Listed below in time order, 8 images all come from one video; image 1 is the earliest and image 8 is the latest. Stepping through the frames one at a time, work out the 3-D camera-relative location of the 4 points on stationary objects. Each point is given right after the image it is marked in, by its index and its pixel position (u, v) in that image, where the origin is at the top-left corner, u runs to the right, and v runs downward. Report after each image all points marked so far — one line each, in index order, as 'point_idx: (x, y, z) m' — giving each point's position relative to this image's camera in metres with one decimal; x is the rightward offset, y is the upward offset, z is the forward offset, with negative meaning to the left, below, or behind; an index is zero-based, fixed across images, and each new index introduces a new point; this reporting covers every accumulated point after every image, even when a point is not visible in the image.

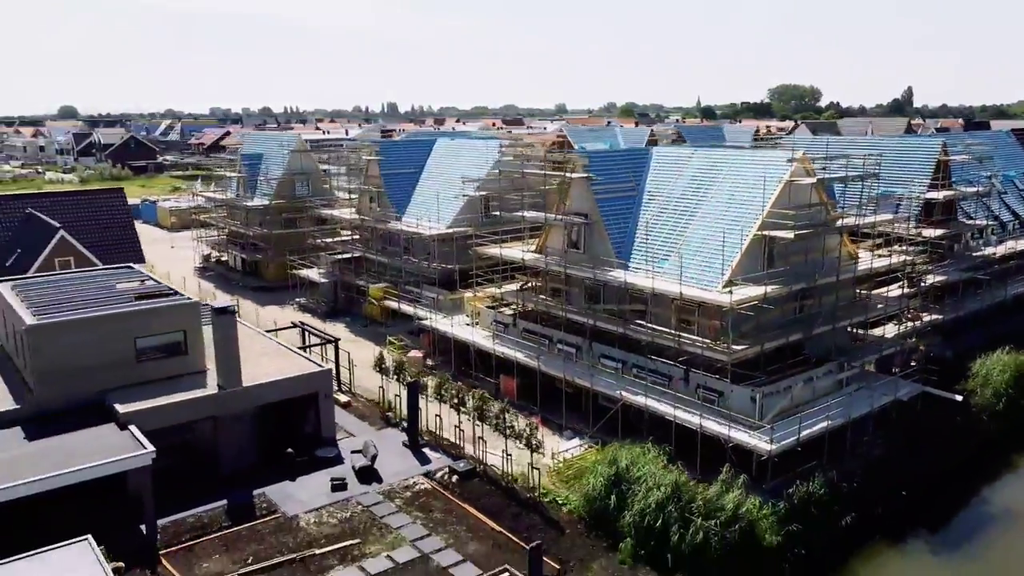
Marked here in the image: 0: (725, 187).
0: (+5.3, +2.6, +19.4) m
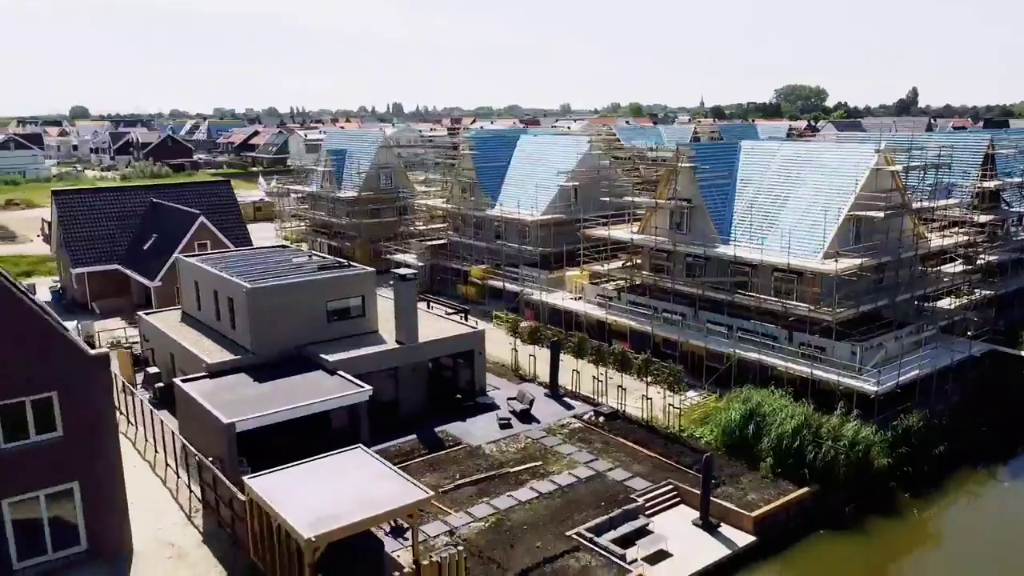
0: (+8.7, +3.4, +22.4) m
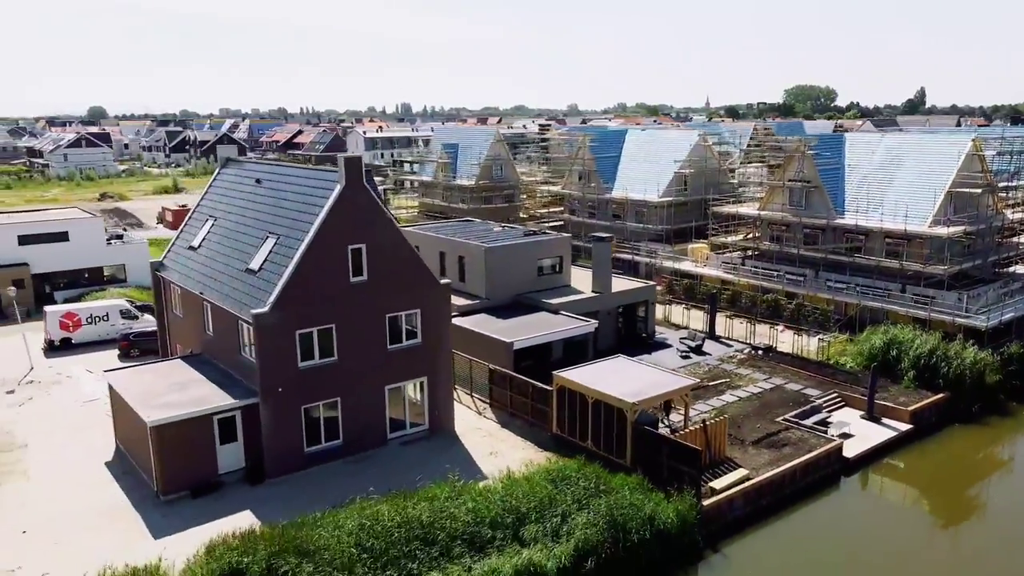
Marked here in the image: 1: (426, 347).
0: (+14.2, +4.6, +27.3) m
1: (-2.0, -1.4, +18.3) m
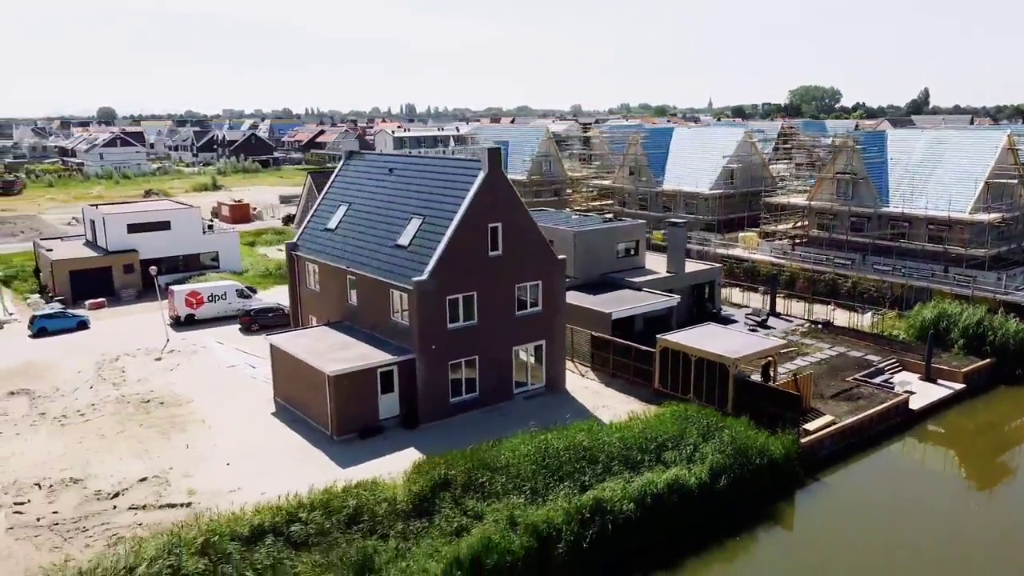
0: (+17.2, +5.3, +30.0) m
1: (+0.9, -0.7, +21.0) m
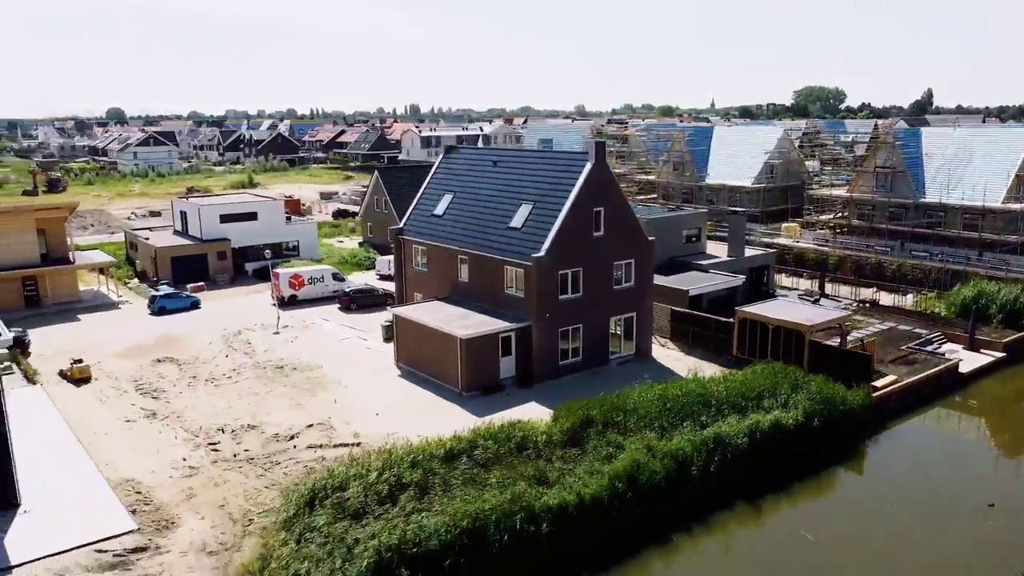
0: (+20.1, +6.0, +32.7) m
1: (+3.8, 0.0, +23.7) m
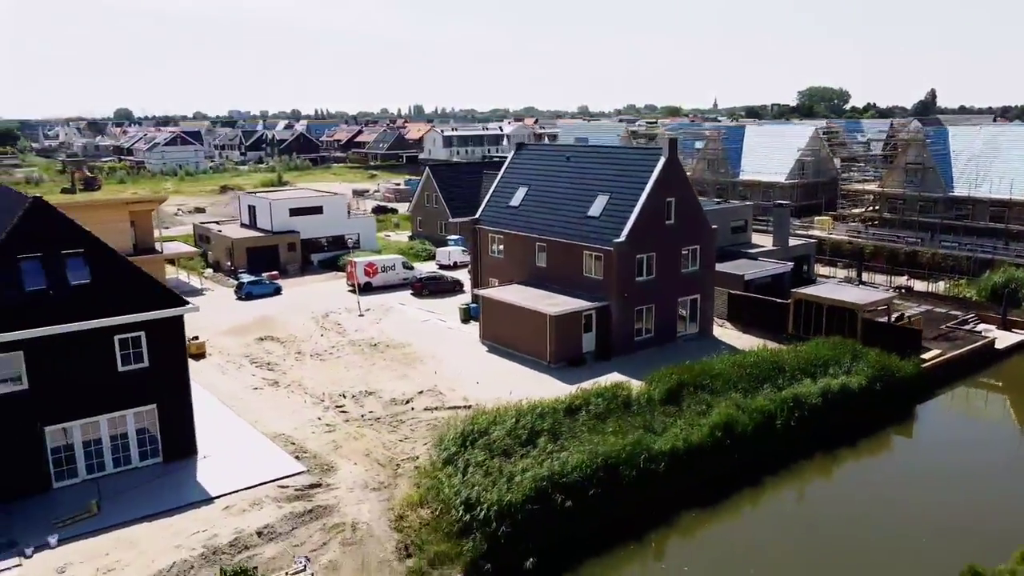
0: (+22.6, +6.5, +35.0) m
1: (+6.4, +0.5, +26.0) m
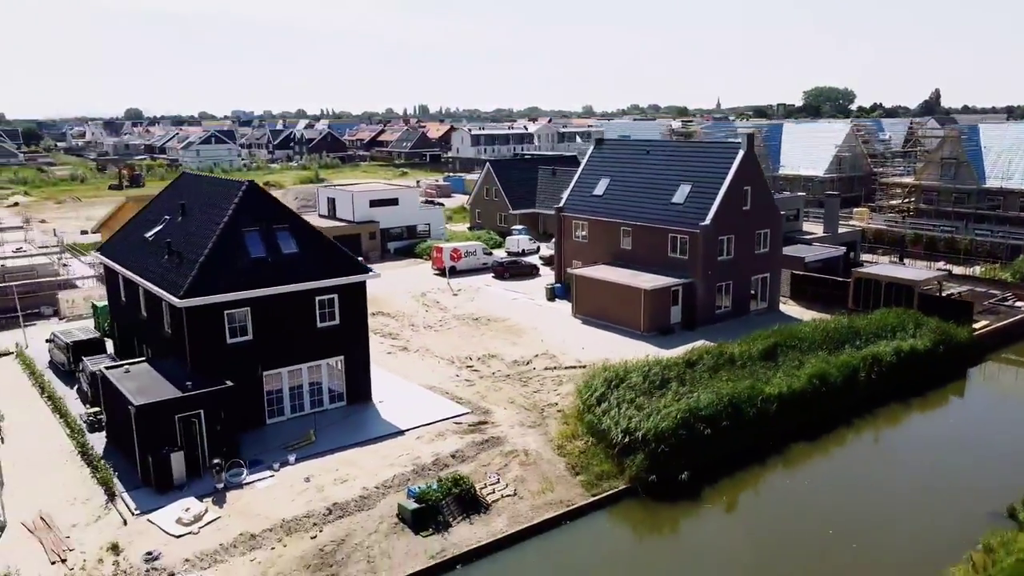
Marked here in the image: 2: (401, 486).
0: (+26.0, +7.3, +38.1) m
1: (+9.8, +1.3, +29.1) m
2: (-2.3, -4.2, +16.2) m
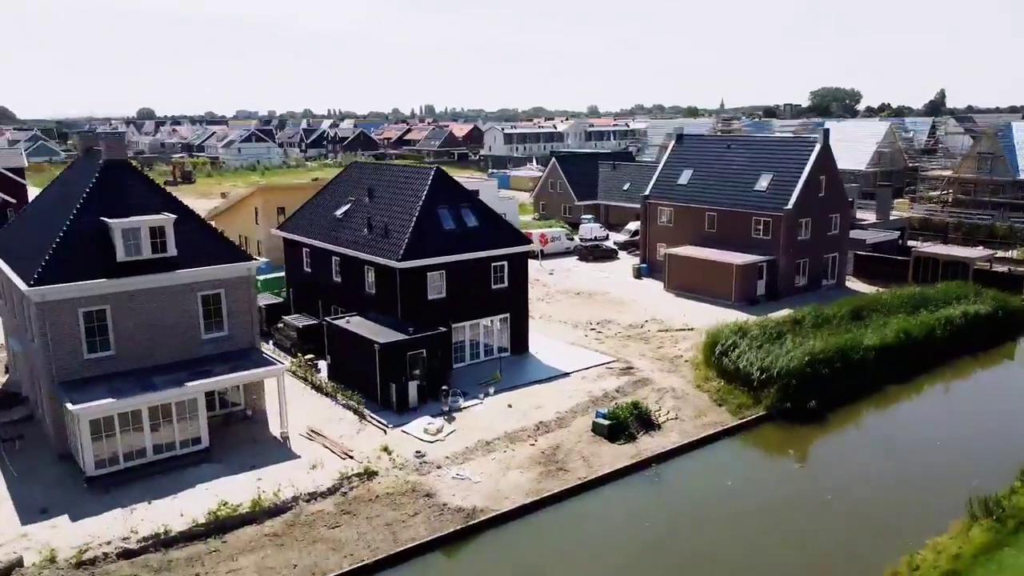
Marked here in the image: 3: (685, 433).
0: (+30.3, +8.2, +42.0) m
1: (+14.0, +2.2, +33.0) m
2: (+1.9, -3.2, +20.1) m
3: (+4.3, -3.6, +19.4) m
